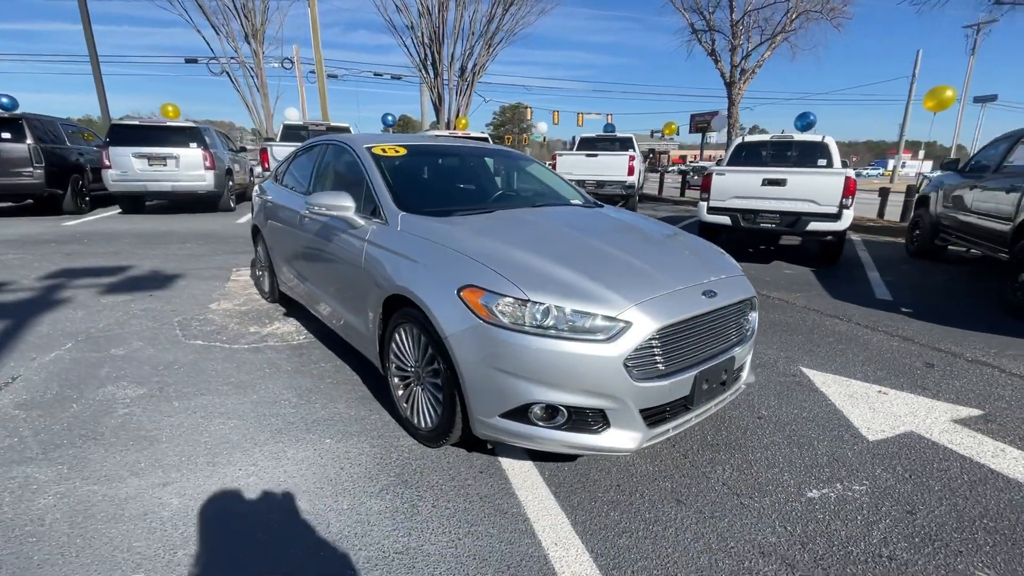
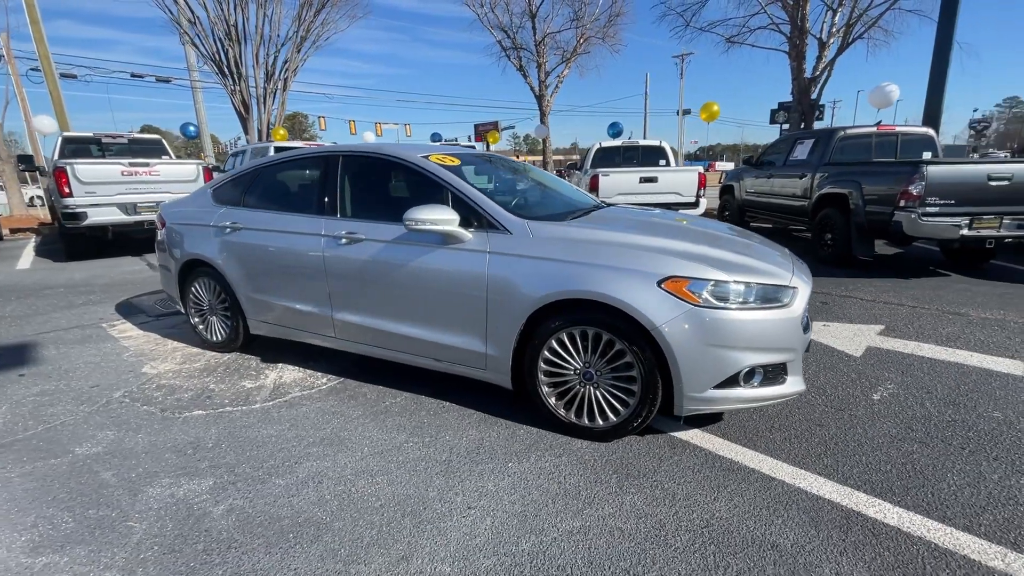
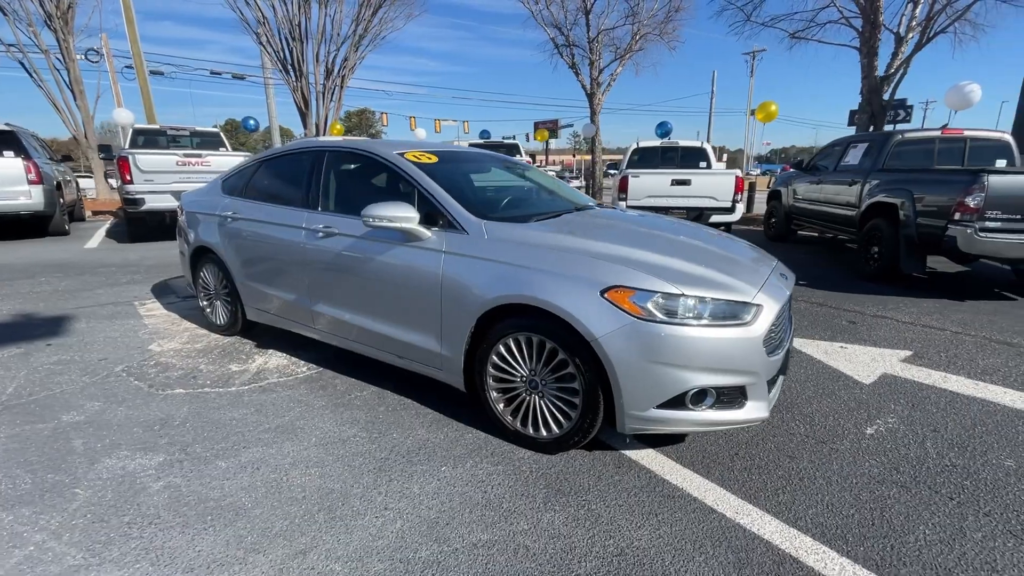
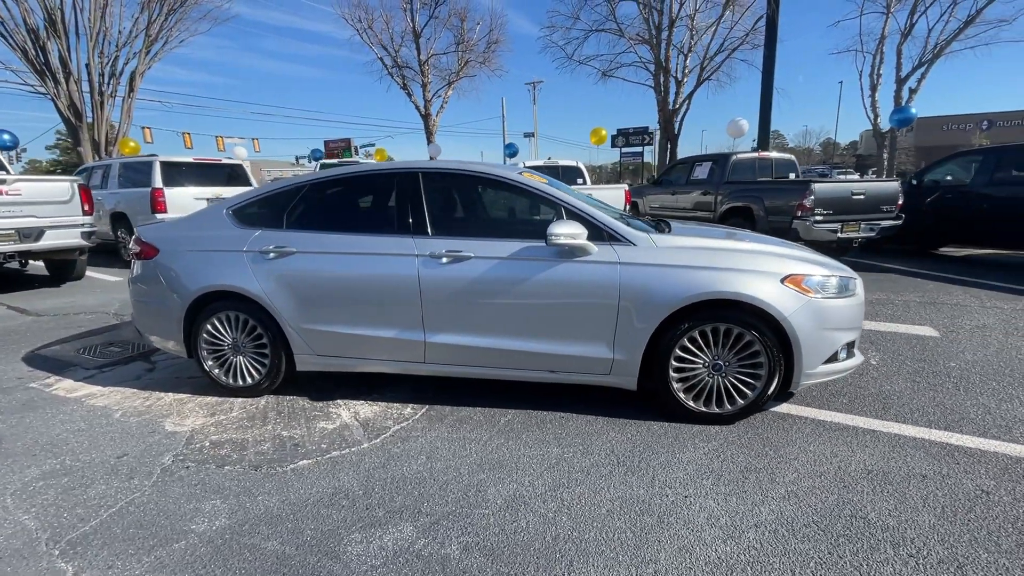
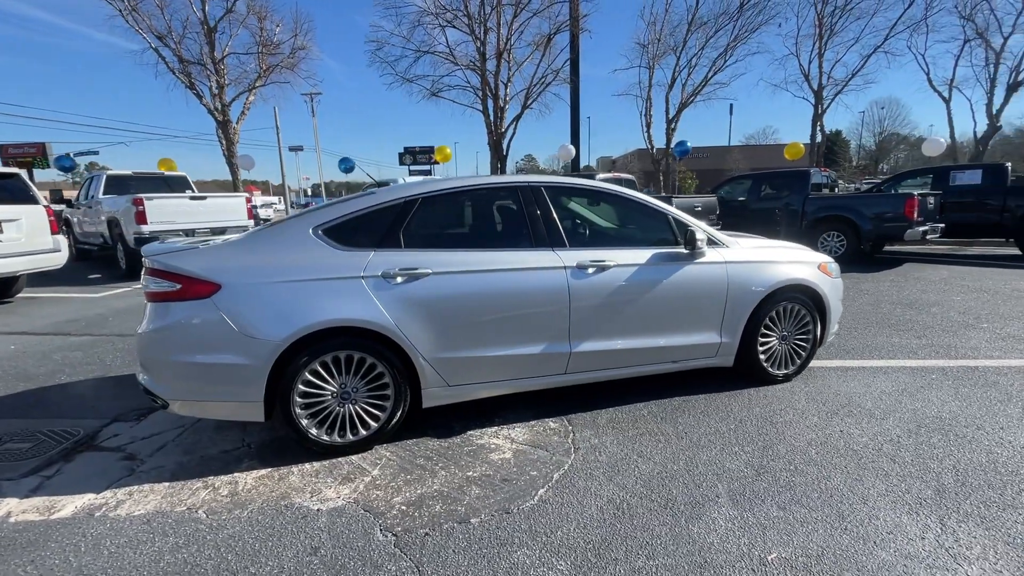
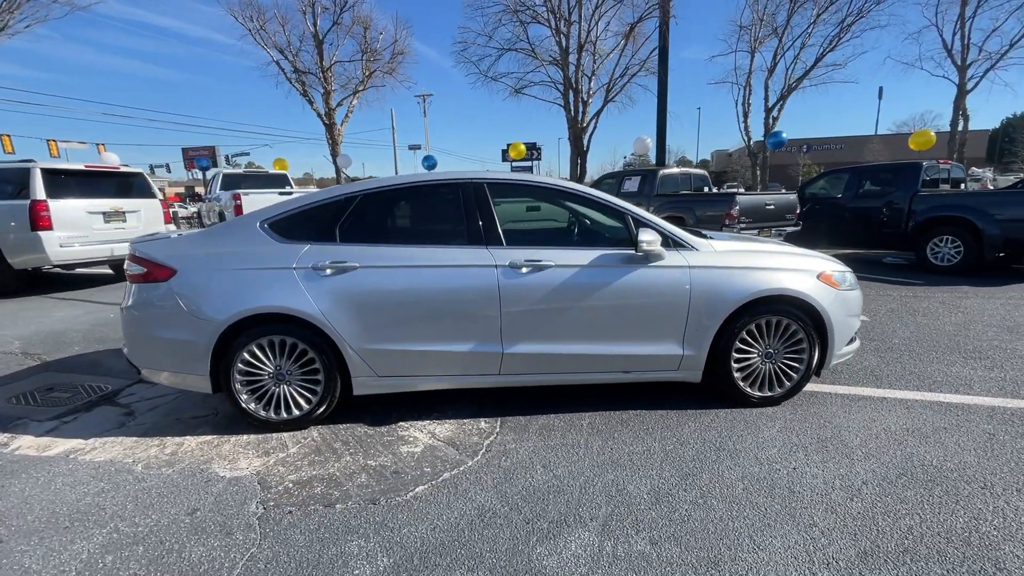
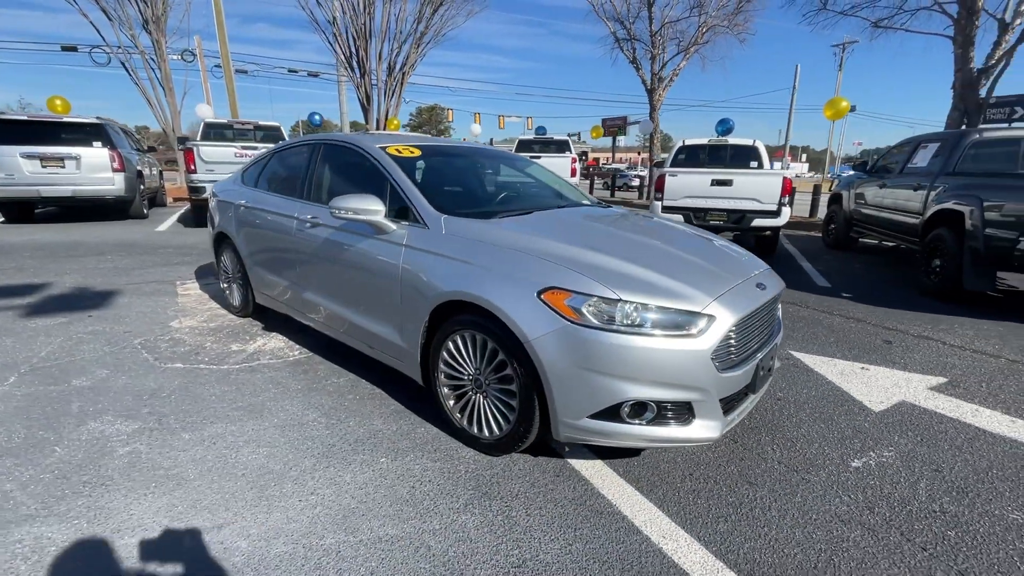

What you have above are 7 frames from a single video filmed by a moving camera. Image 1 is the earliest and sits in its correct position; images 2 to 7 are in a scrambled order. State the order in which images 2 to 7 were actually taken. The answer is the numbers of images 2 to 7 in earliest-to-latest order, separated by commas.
7, 3, 2, 4, 6, 5
